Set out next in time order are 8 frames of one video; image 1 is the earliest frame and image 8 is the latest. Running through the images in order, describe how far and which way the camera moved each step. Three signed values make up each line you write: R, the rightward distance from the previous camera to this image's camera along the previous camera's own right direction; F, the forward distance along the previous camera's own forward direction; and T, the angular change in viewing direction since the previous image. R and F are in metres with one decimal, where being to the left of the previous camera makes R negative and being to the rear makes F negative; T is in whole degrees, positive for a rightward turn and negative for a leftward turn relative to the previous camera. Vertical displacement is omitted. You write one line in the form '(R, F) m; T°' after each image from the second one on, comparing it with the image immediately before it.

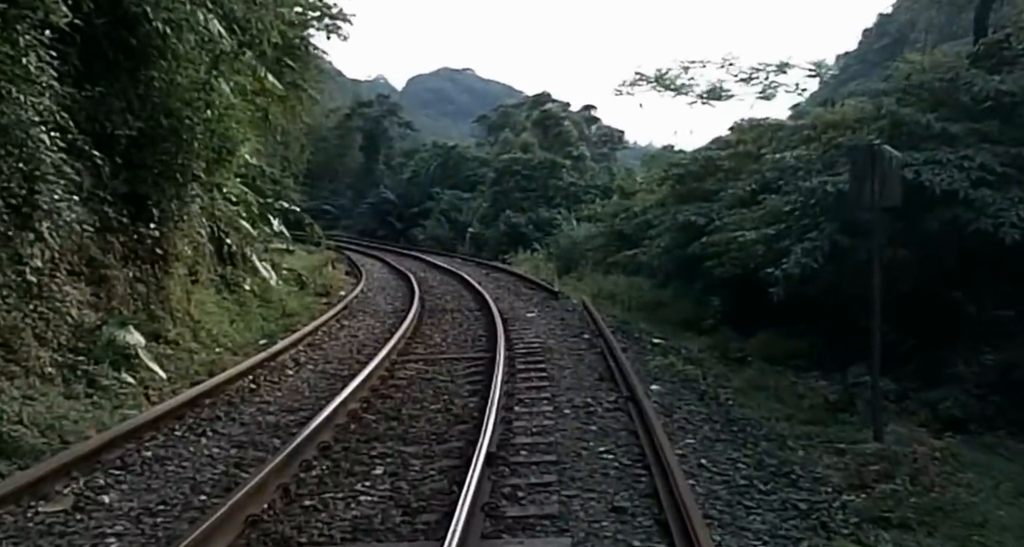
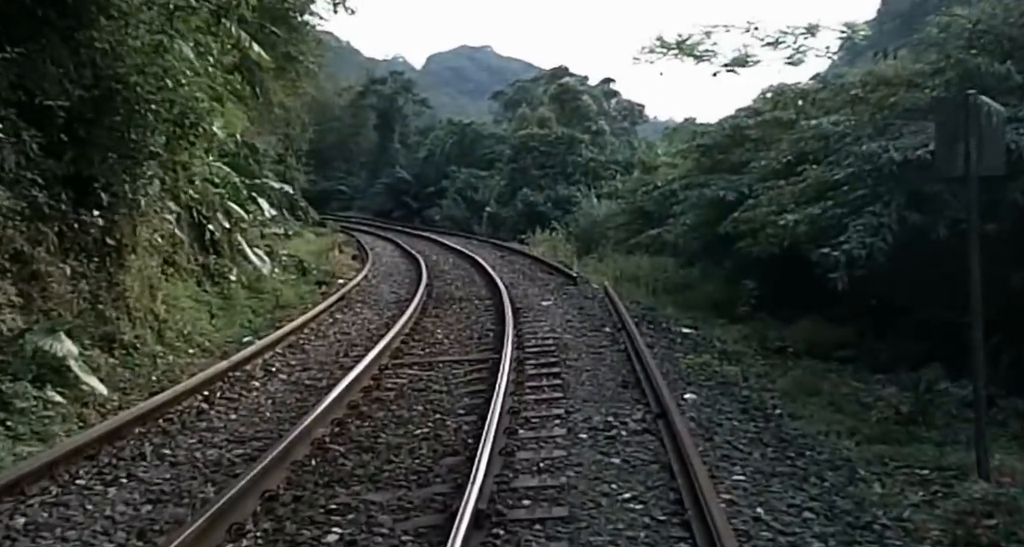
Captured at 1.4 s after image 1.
(+0.1, +1.5) m; -1°
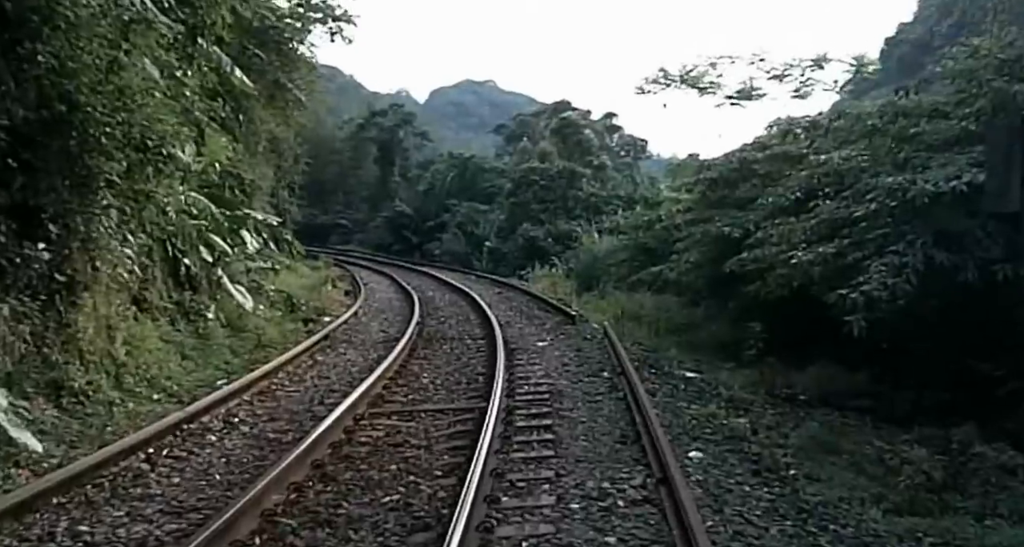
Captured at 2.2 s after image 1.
(+0.1, +0.8) m; 0°
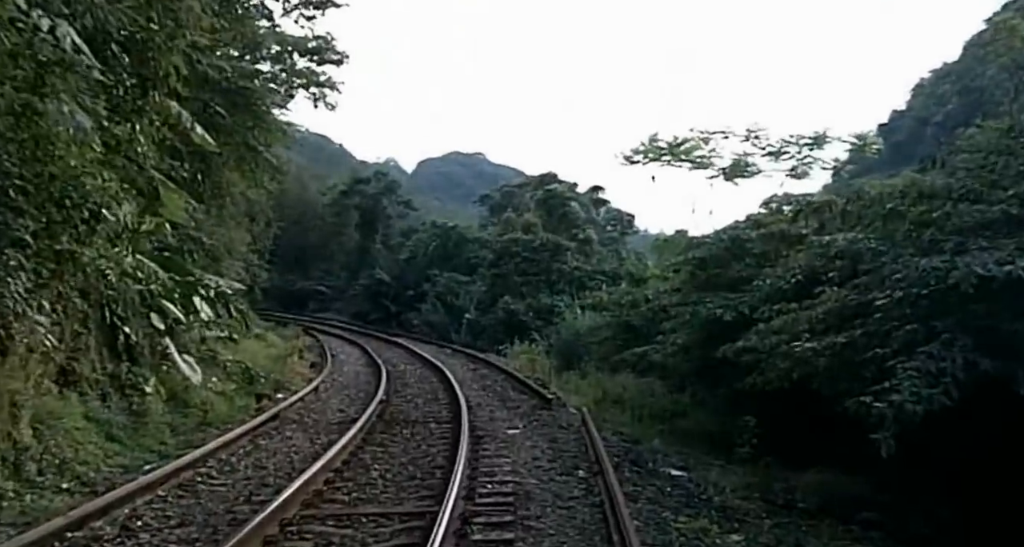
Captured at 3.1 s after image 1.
(+0.2, +1.1) m; +1°
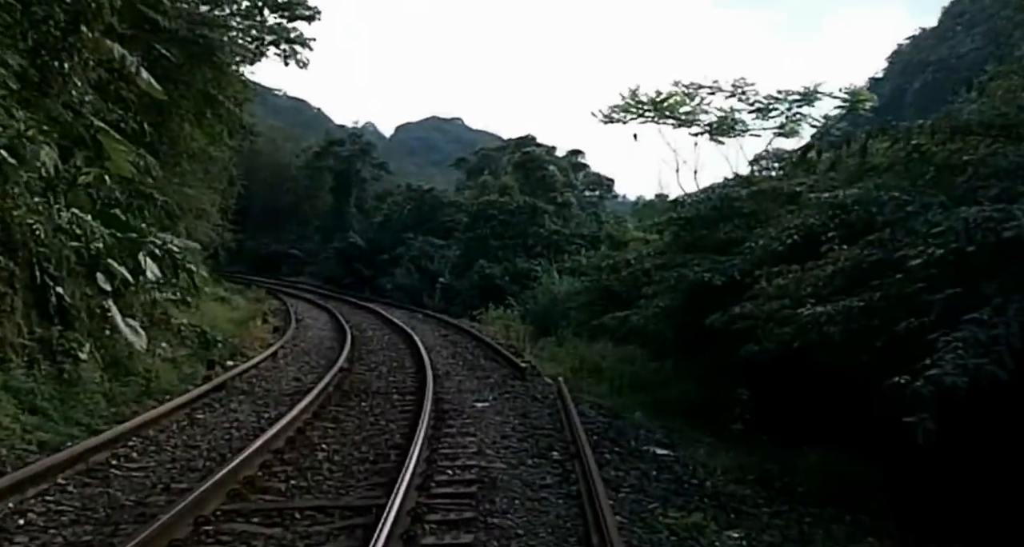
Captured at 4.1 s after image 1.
(+0.1, +1.1) m; +1°
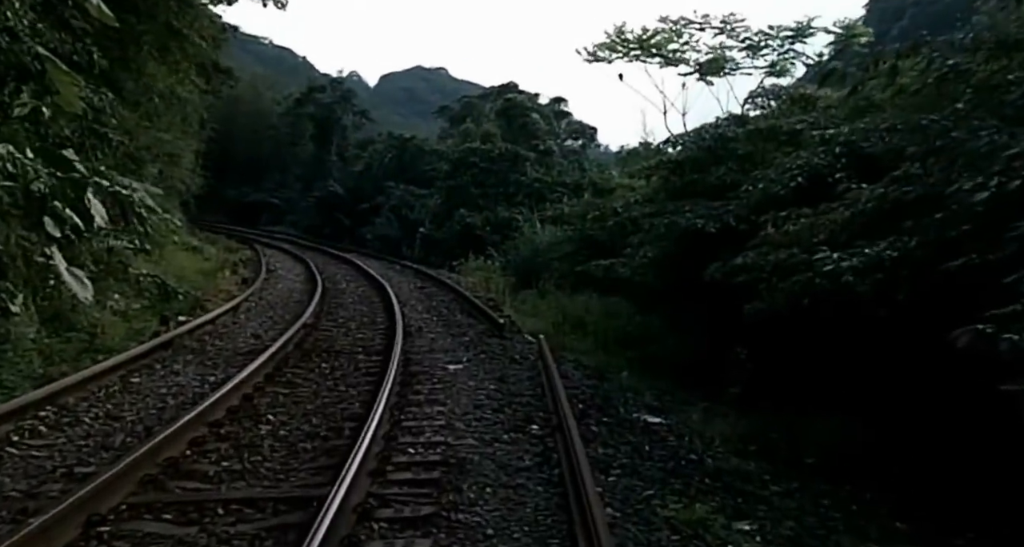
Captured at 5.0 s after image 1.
(+0.1, +1.1) m; +1°
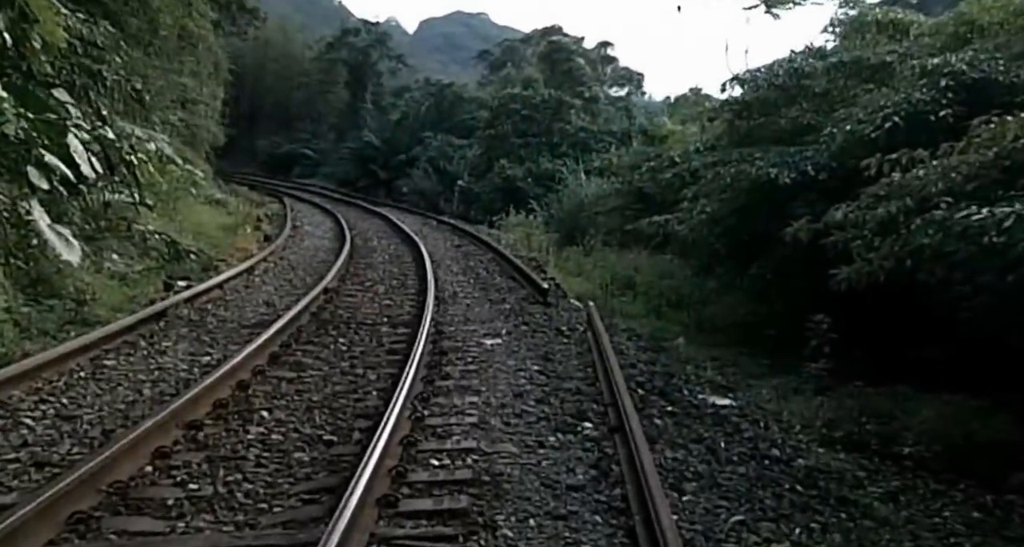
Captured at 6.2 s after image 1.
(0.0, +1.5) m; -2°
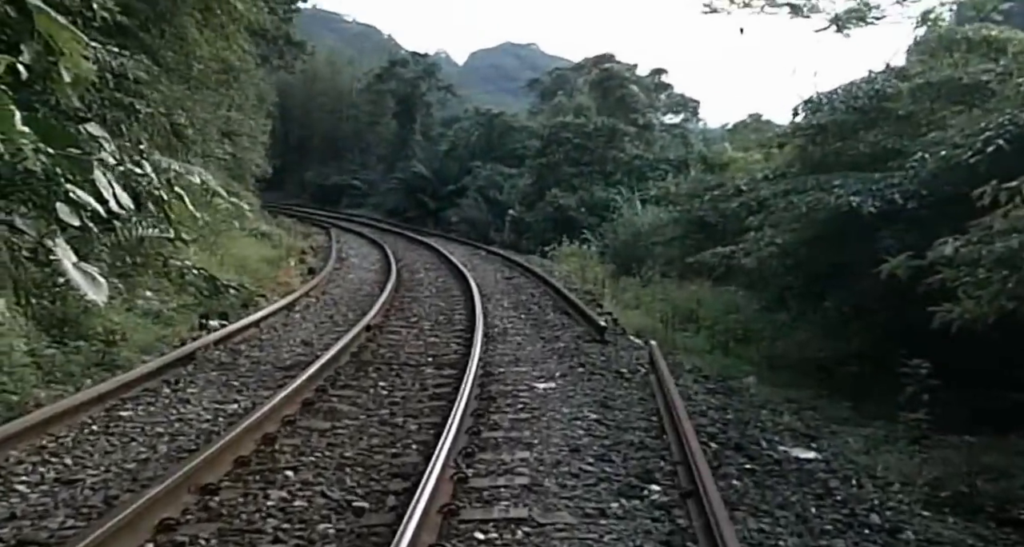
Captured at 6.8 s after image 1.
(0.0, +0.7) m; -3°
